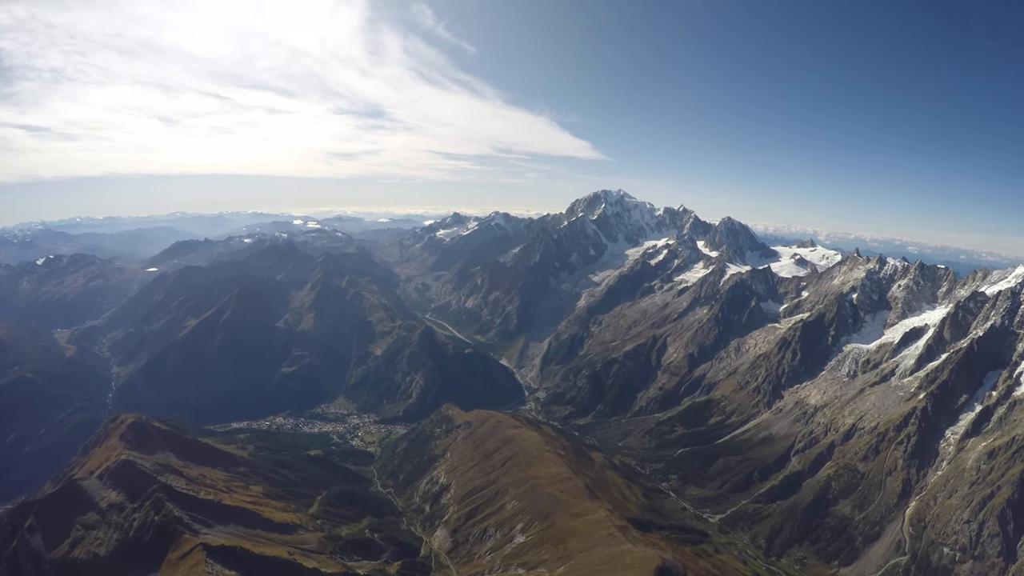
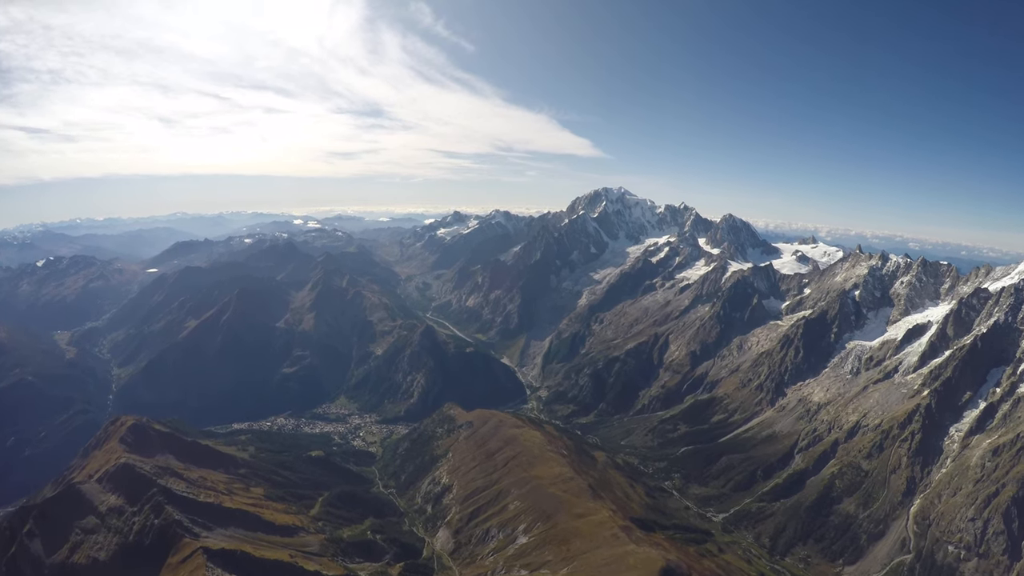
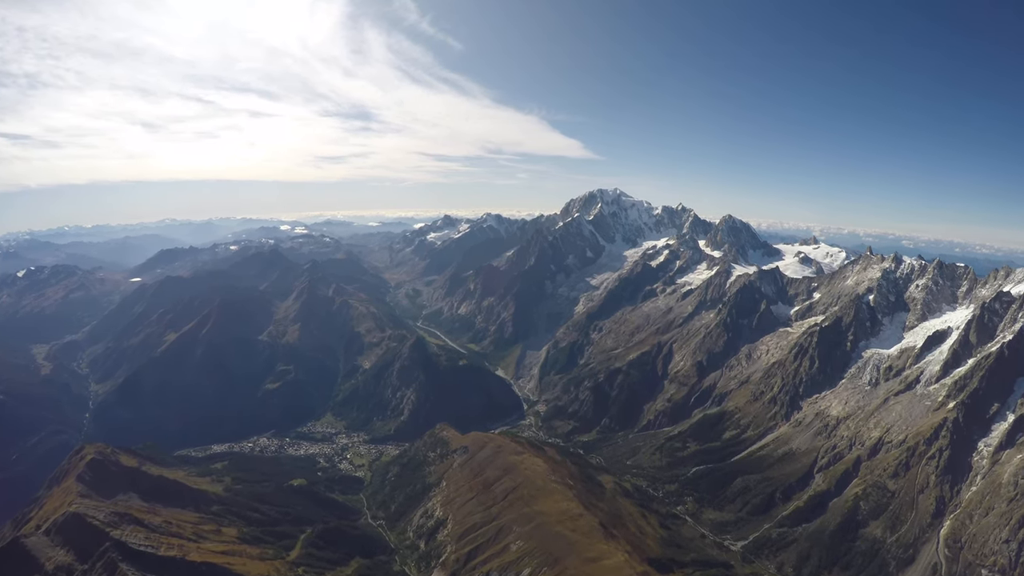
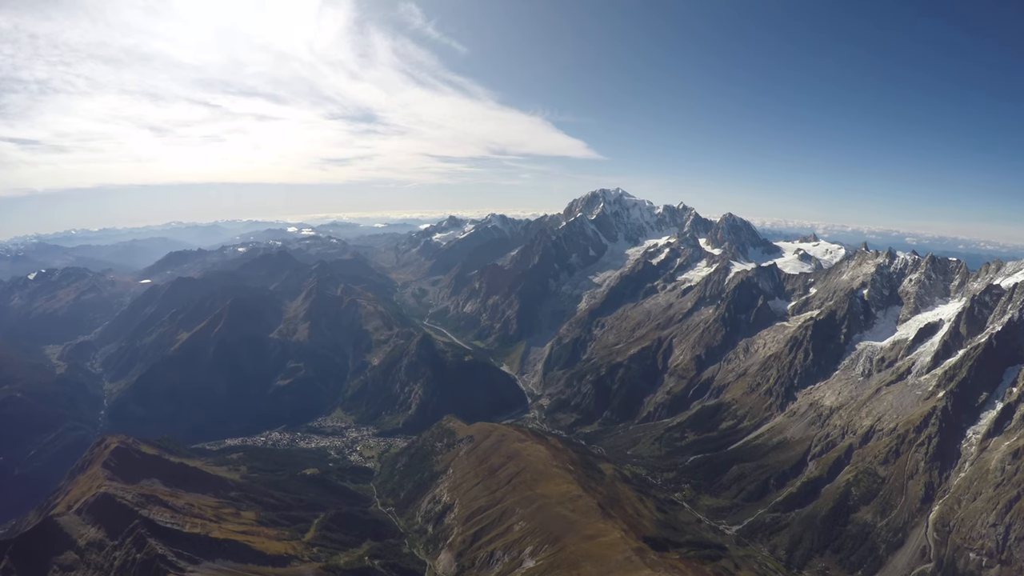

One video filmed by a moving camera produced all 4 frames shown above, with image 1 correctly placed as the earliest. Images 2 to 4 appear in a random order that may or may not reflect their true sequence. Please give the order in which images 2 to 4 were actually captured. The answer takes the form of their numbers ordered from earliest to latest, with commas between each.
2, 4, 3
